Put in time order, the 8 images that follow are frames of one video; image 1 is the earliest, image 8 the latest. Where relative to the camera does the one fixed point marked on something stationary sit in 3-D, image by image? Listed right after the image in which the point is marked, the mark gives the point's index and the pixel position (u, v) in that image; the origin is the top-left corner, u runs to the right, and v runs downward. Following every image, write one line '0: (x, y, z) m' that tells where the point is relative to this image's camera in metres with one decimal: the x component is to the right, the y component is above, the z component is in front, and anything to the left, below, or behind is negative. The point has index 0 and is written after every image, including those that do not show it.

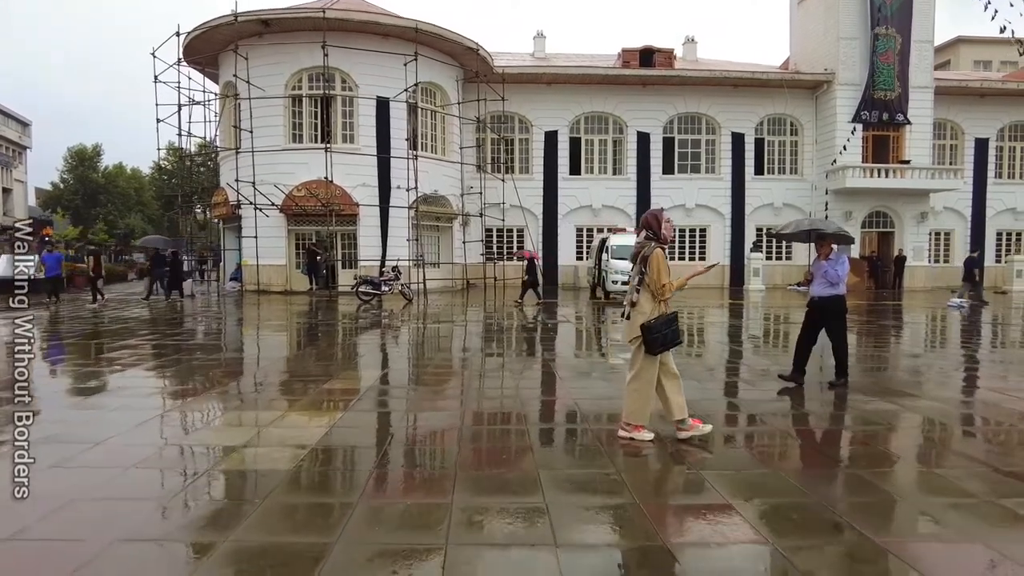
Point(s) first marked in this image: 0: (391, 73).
0: (-3.2, +5.6, +17.5) m
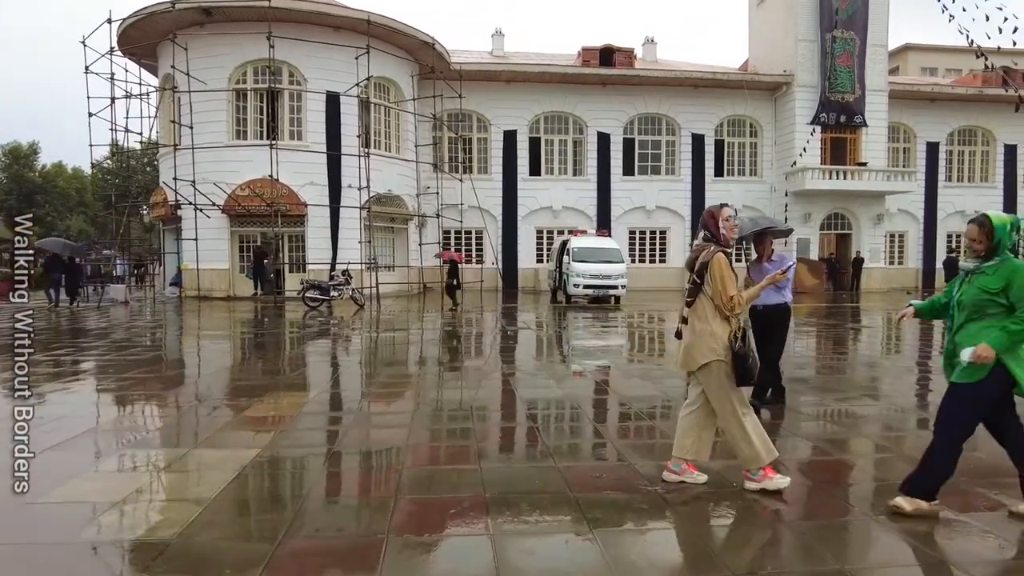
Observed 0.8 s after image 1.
0: (-4.3, +5.5, +16.7) m
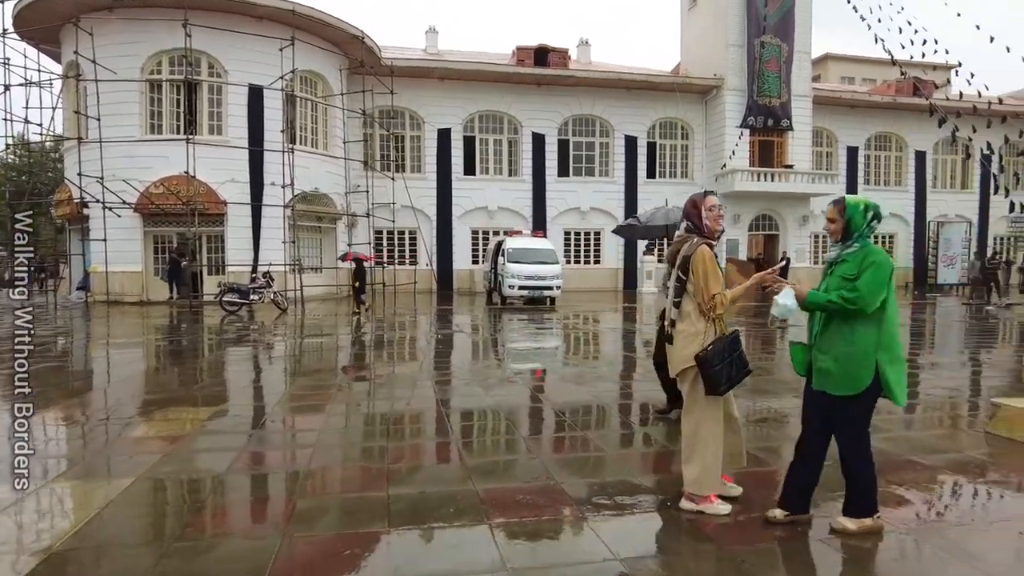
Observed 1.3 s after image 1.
0: (-5.9, +5.5, +15.9) m
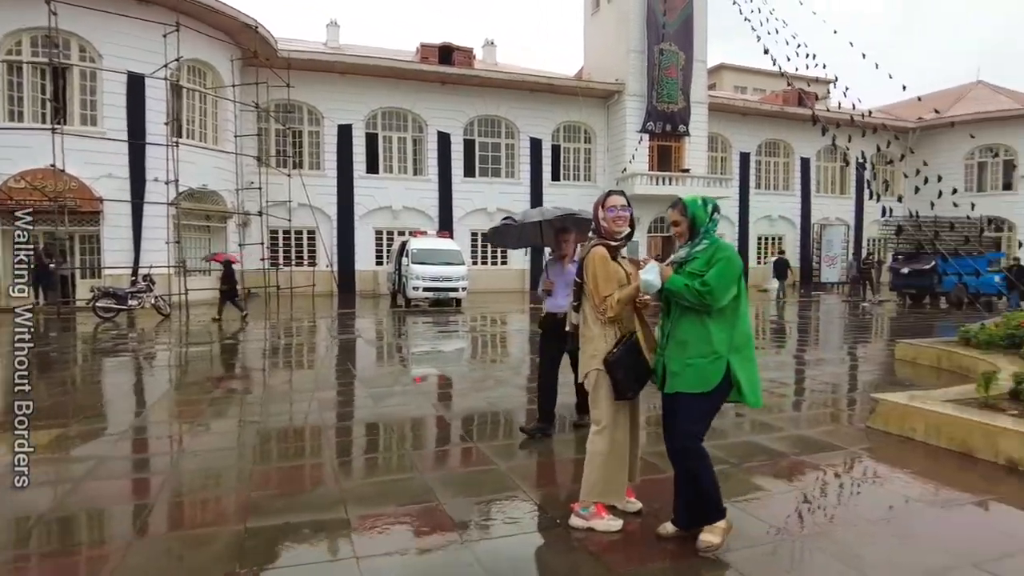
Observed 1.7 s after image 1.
0: (-8.1, +5.4, +14.8) m
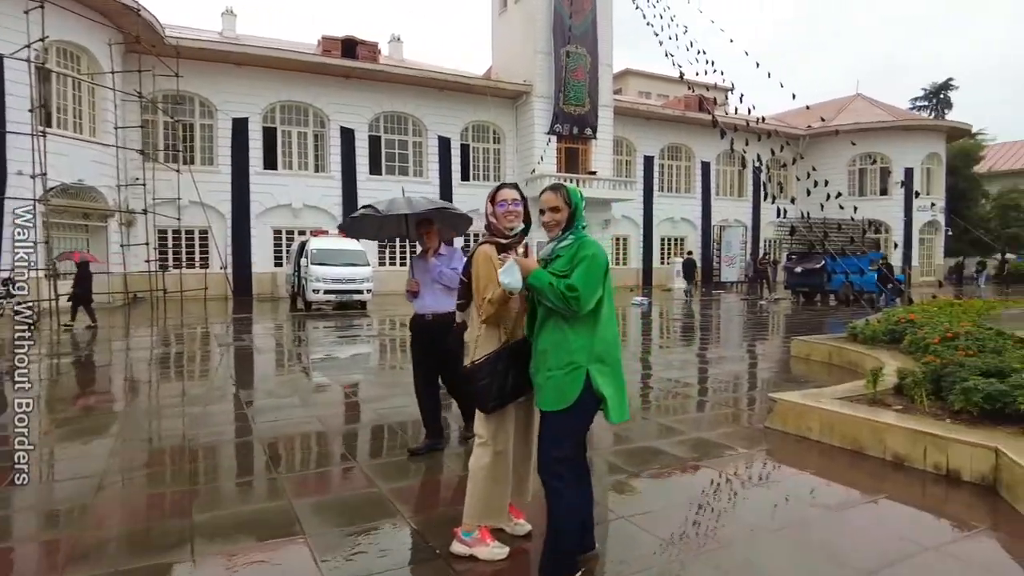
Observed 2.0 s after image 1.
0: (-10.1, +5.3, +13.3) m
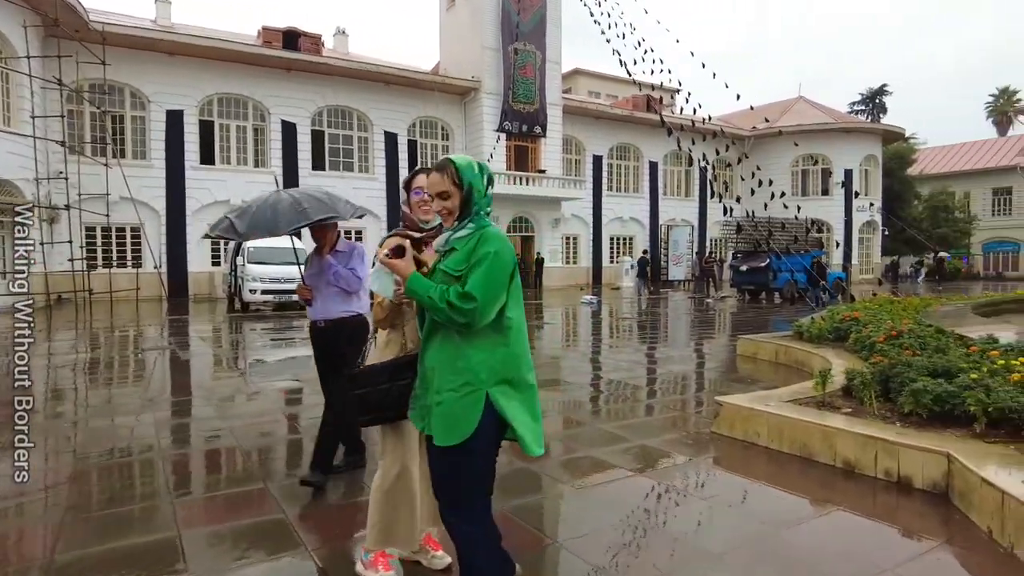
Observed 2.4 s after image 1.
0: (-11.1, +5.3, +12.3) m
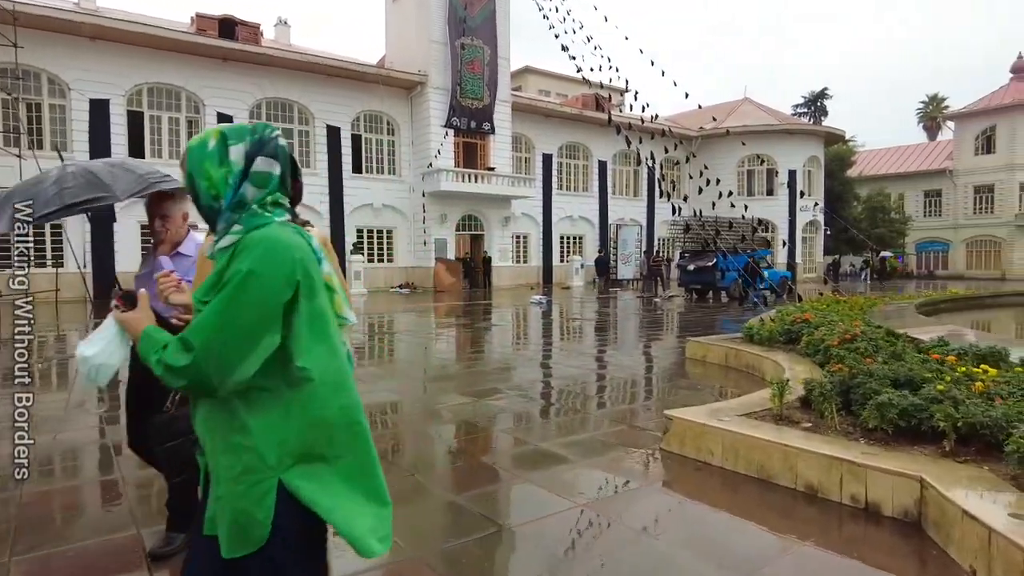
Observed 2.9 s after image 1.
0: (-12.0, +5.2, +11.1) m
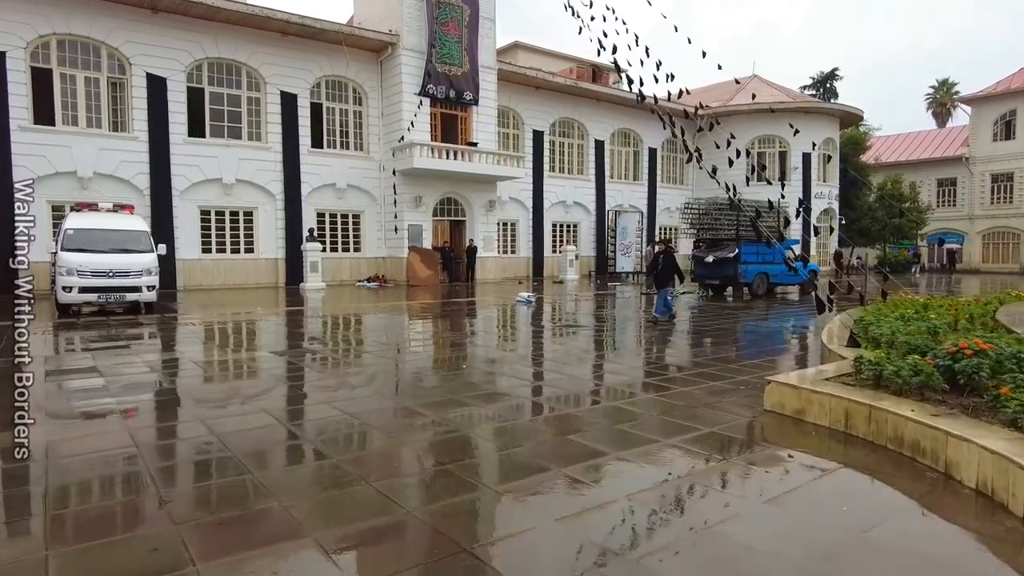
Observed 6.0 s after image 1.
0: (-12.3, +5.3, +7.9) m
